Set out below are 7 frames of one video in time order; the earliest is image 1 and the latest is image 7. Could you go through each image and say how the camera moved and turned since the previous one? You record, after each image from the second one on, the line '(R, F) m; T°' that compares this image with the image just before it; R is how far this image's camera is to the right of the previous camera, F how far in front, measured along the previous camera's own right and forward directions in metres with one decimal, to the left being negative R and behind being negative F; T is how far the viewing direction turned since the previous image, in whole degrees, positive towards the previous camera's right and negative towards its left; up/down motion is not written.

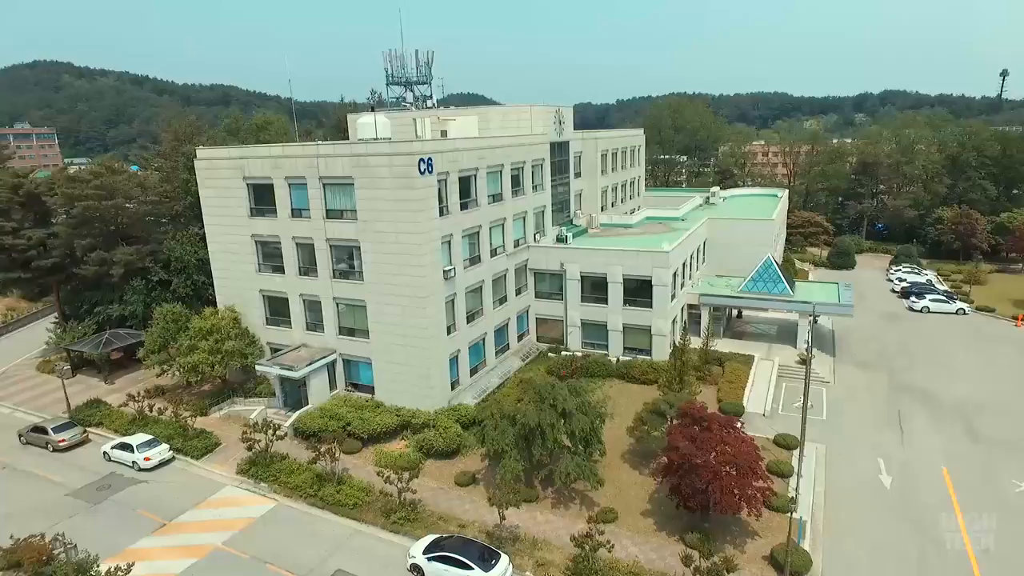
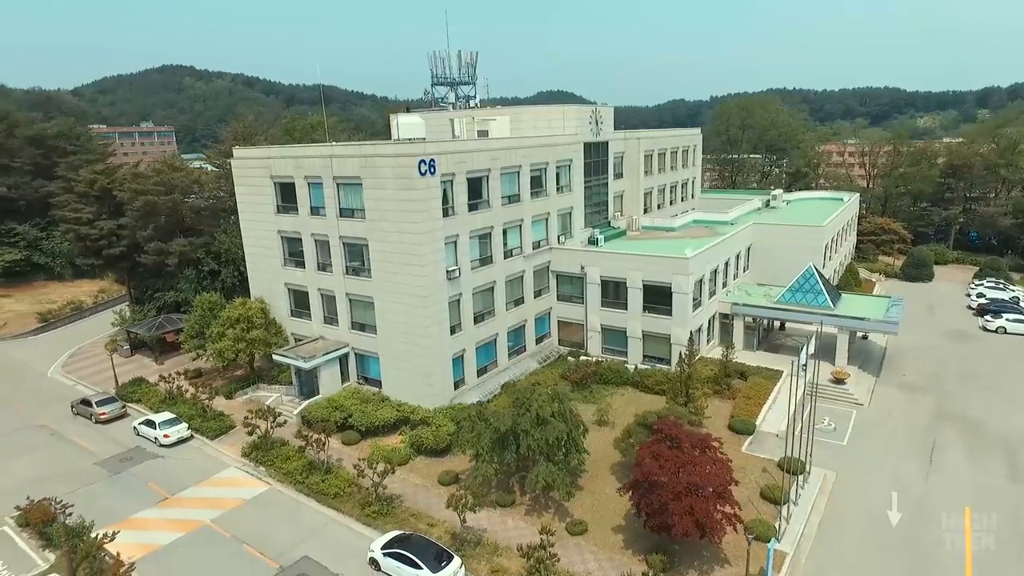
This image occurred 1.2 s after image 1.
(+4.3, +0.4) m; -8°
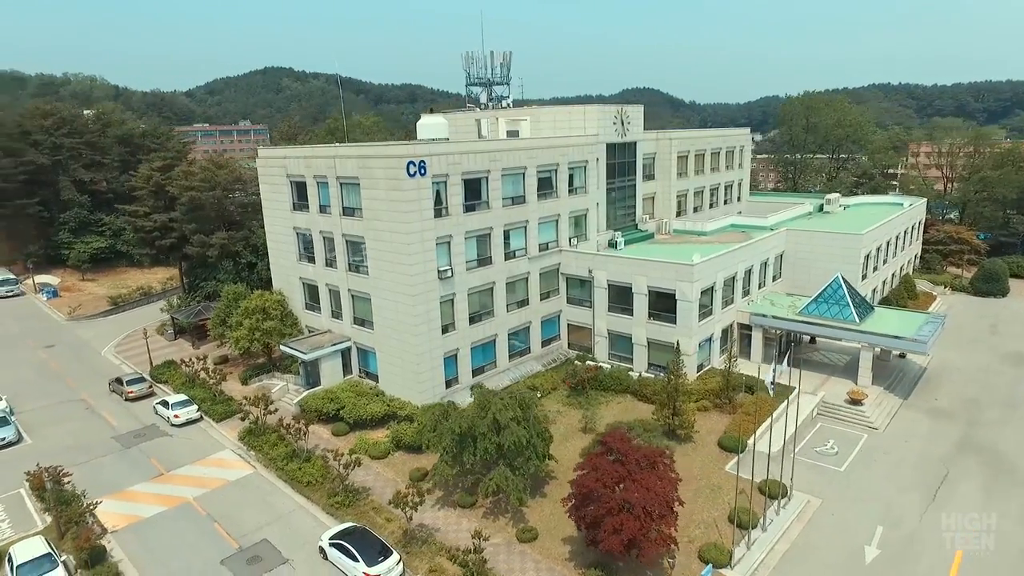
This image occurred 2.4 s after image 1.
(+4.8, +0.4) m; -8°
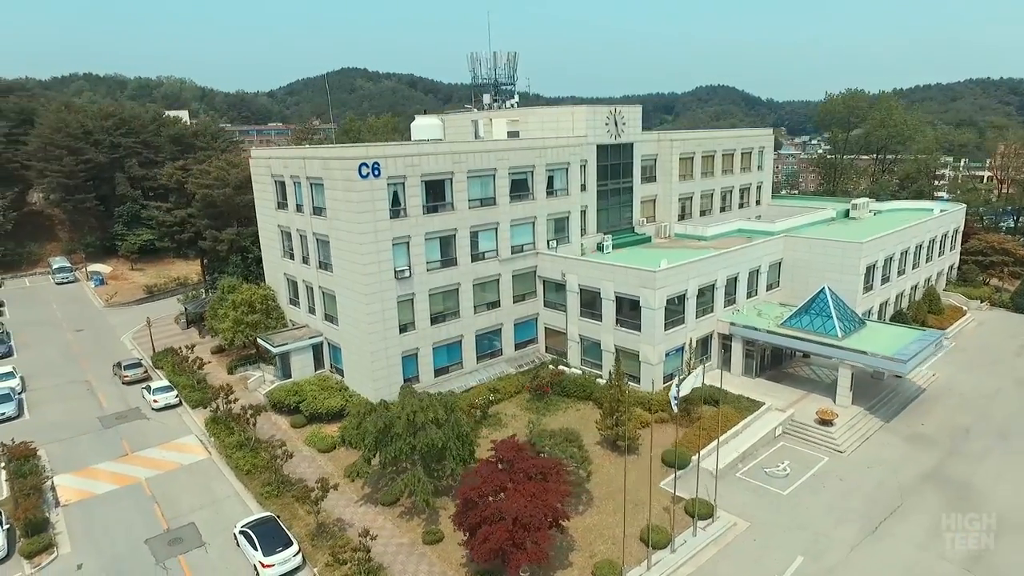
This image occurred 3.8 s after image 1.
(+6.0, +0.4) m; -7°
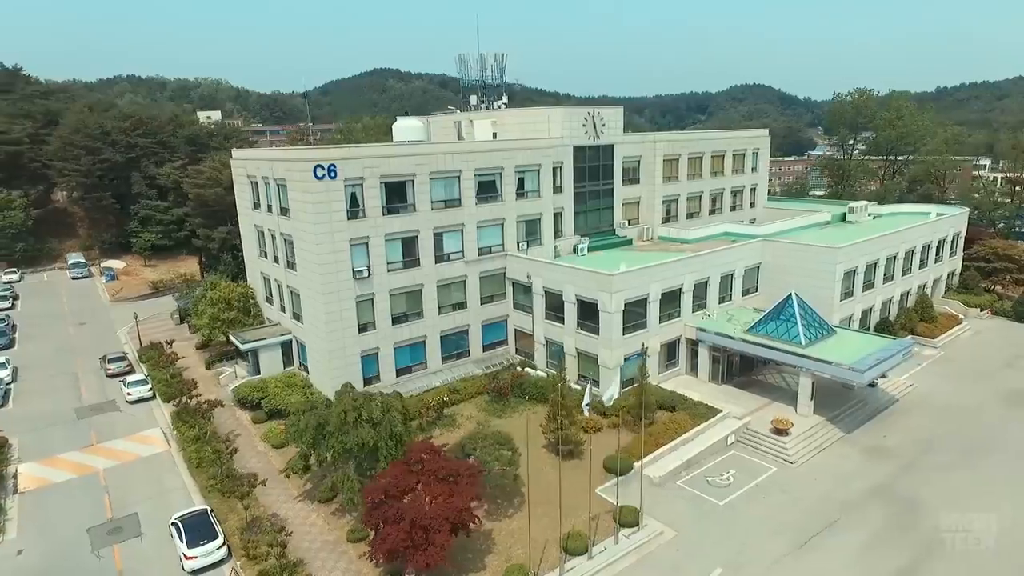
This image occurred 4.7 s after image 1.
(+4.1, +0.1) m; -3°
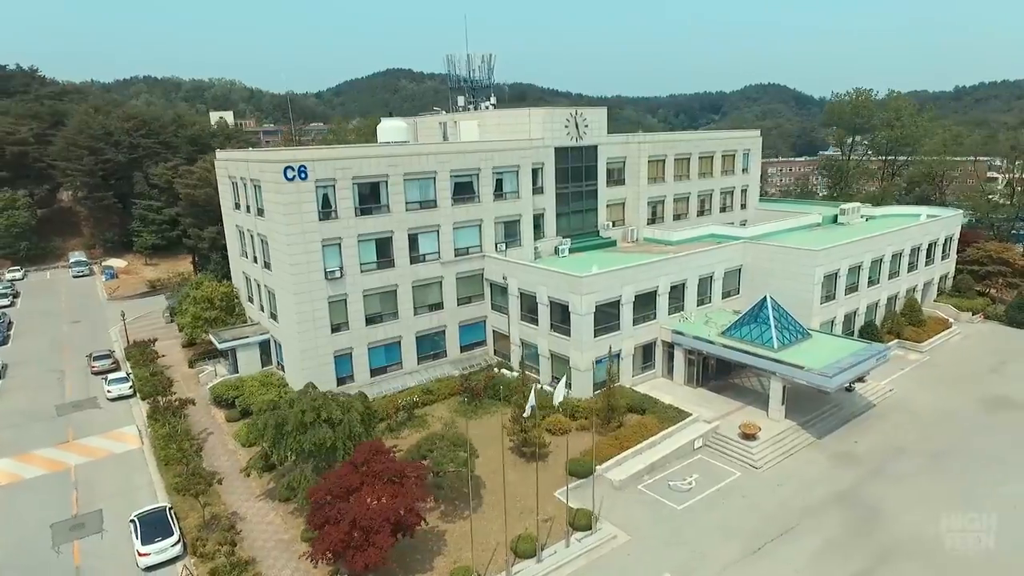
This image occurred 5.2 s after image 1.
(+2.3, 0.0) m; -1°
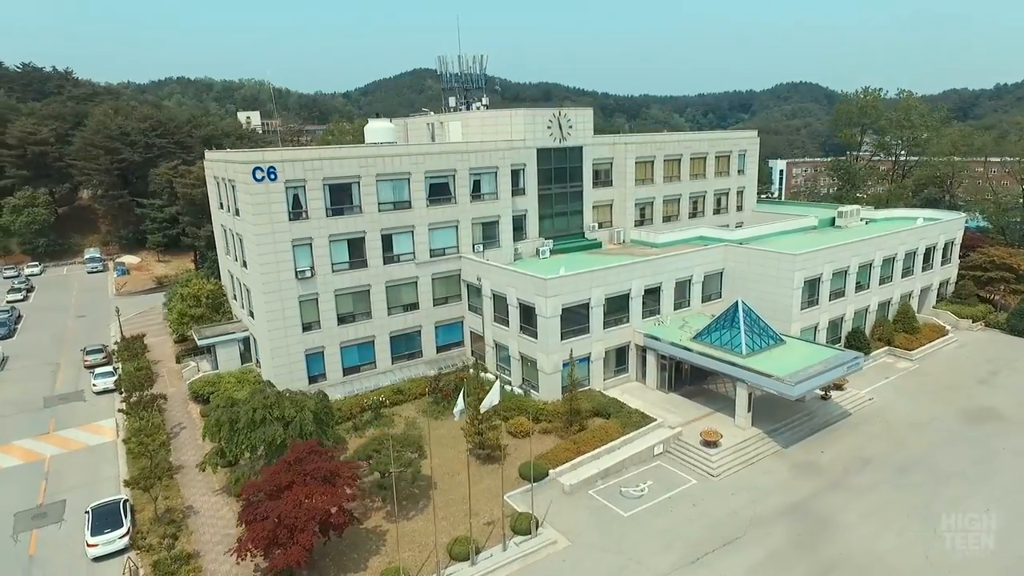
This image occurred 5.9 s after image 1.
(+3.3, +0.1) m; -3°
